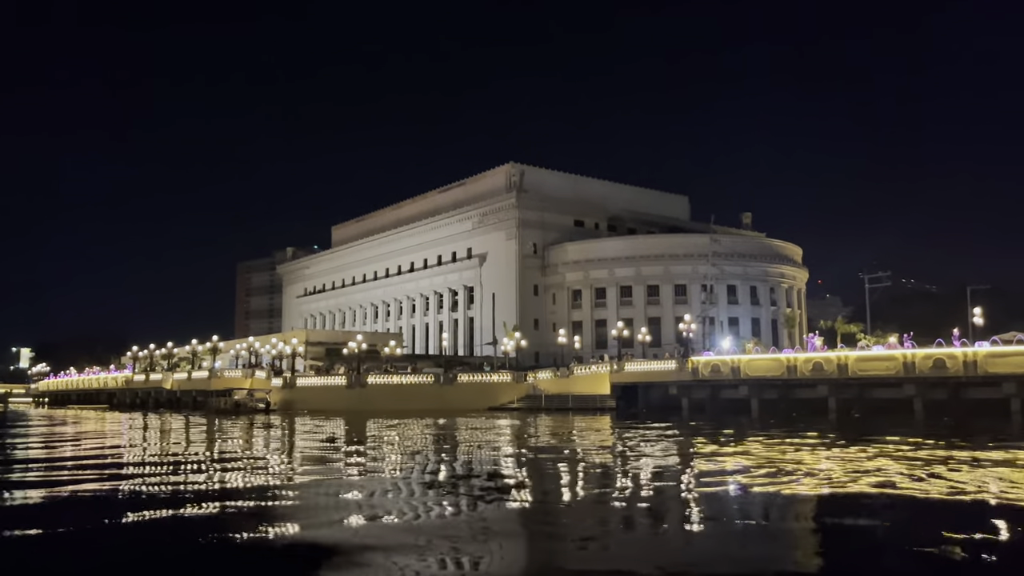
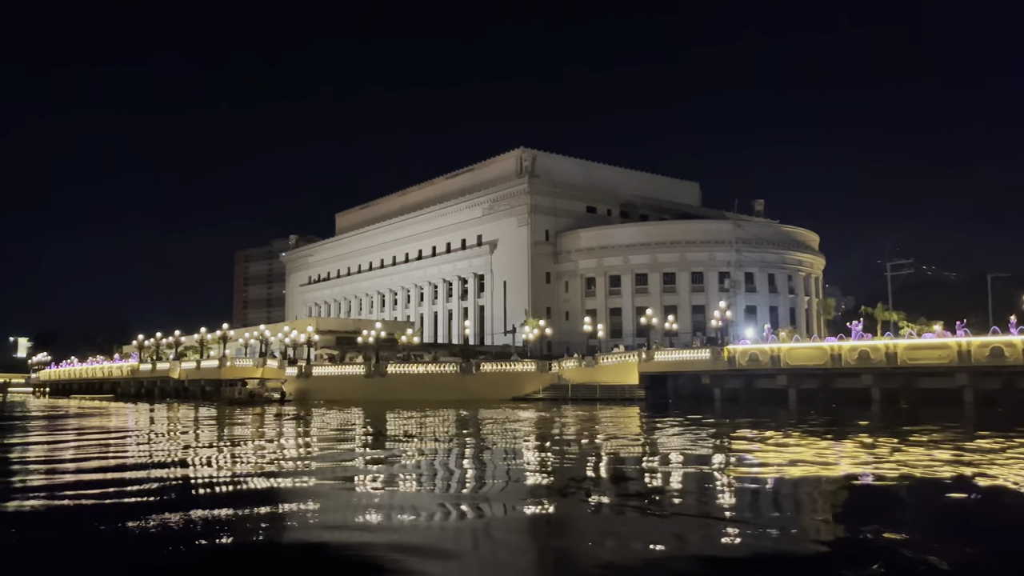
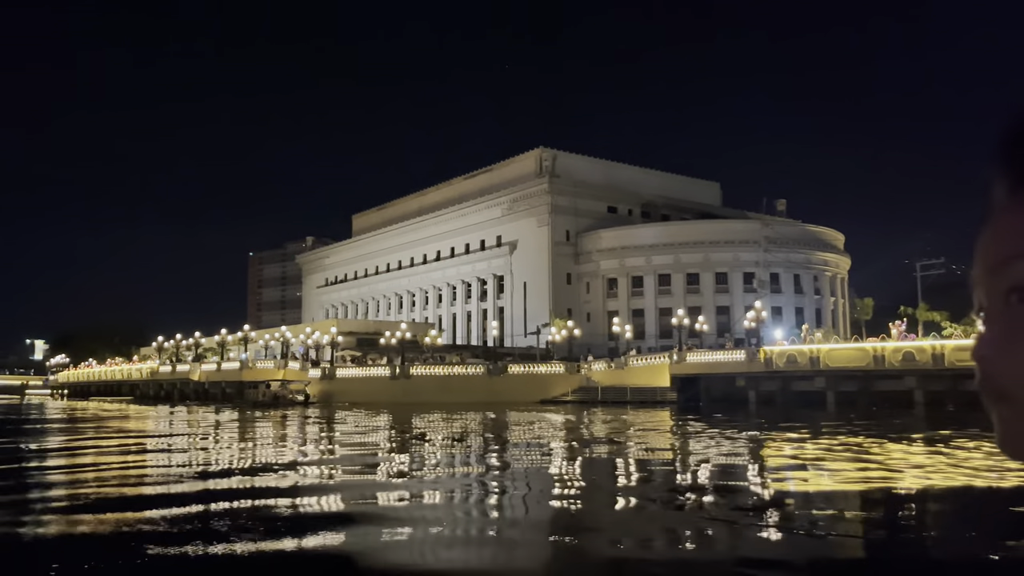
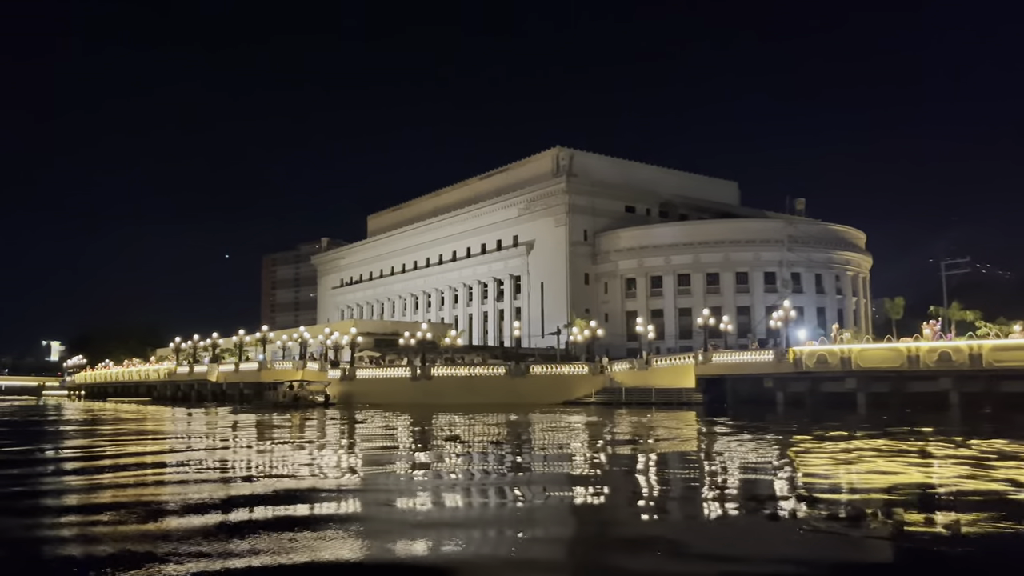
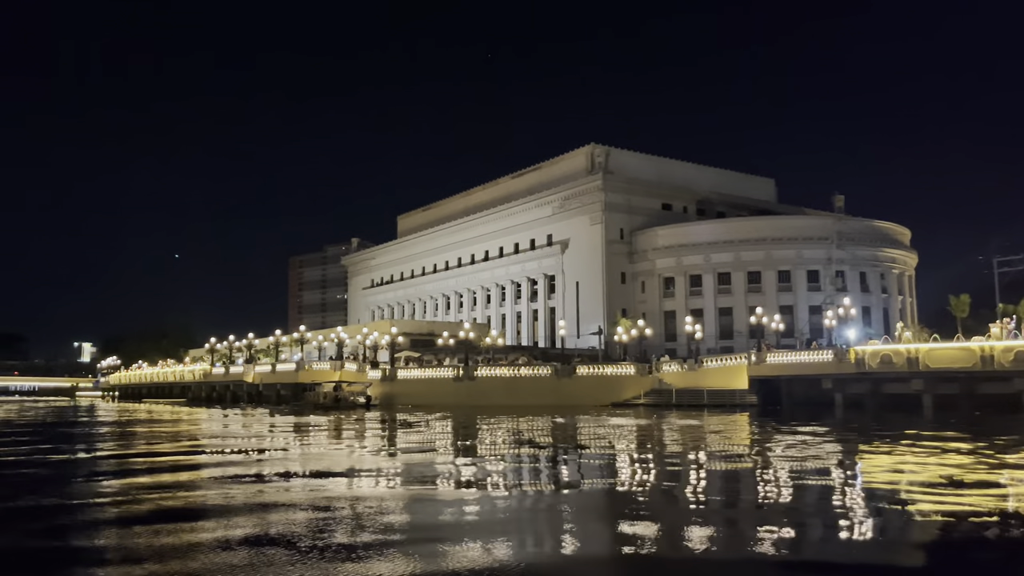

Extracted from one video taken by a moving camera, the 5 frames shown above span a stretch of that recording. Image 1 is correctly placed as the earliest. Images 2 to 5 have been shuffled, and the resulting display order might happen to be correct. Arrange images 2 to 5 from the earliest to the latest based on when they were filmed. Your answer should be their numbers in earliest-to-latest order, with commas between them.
2, 3, 4, 5
